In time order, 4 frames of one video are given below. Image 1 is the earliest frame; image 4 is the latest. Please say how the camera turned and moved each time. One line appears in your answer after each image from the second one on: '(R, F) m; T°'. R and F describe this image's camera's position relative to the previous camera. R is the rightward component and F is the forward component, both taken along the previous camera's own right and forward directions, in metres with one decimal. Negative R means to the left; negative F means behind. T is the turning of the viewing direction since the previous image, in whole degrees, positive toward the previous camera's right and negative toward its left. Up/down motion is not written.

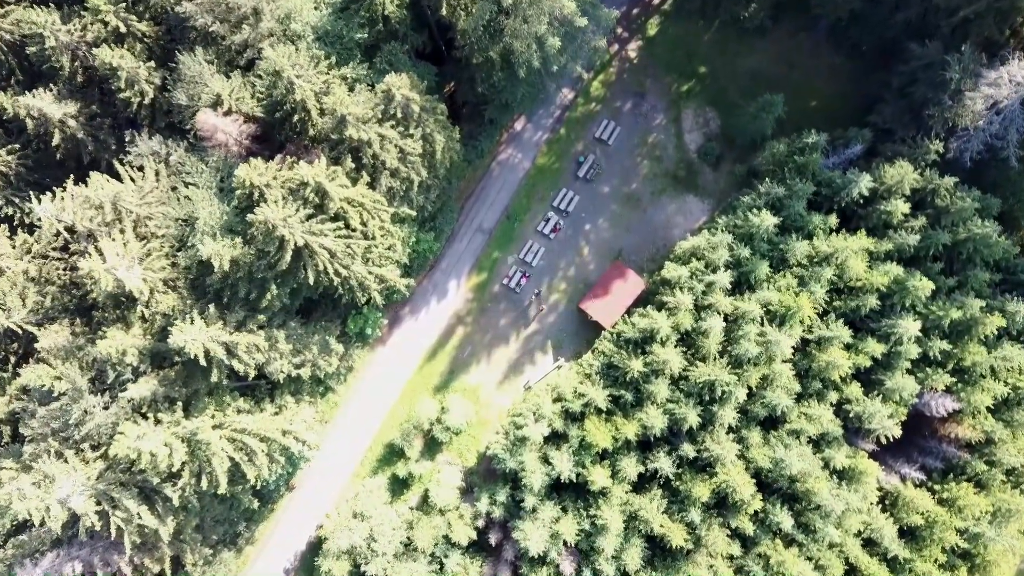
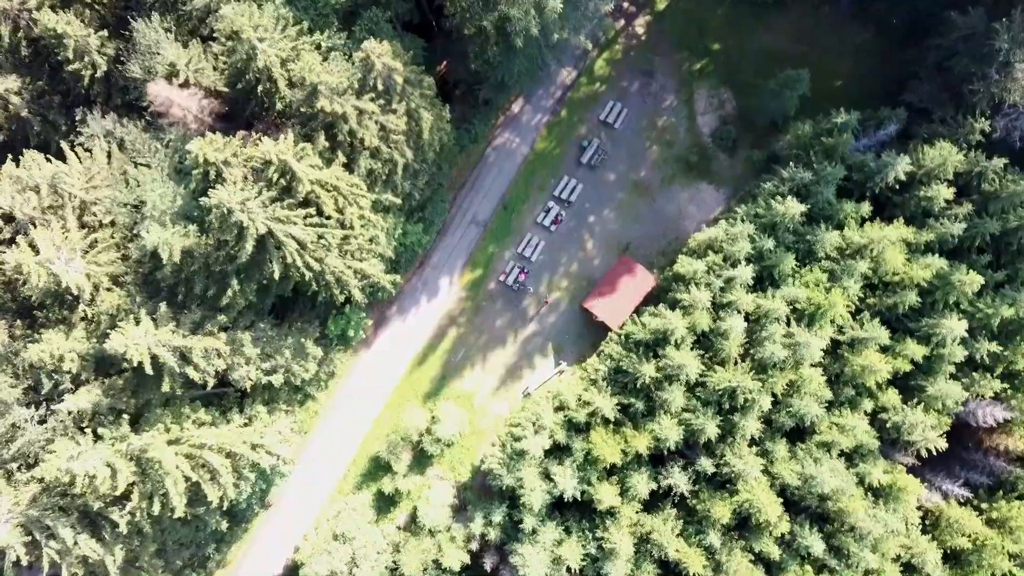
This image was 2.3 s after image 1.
(+0.1, +3.8) m; 0°
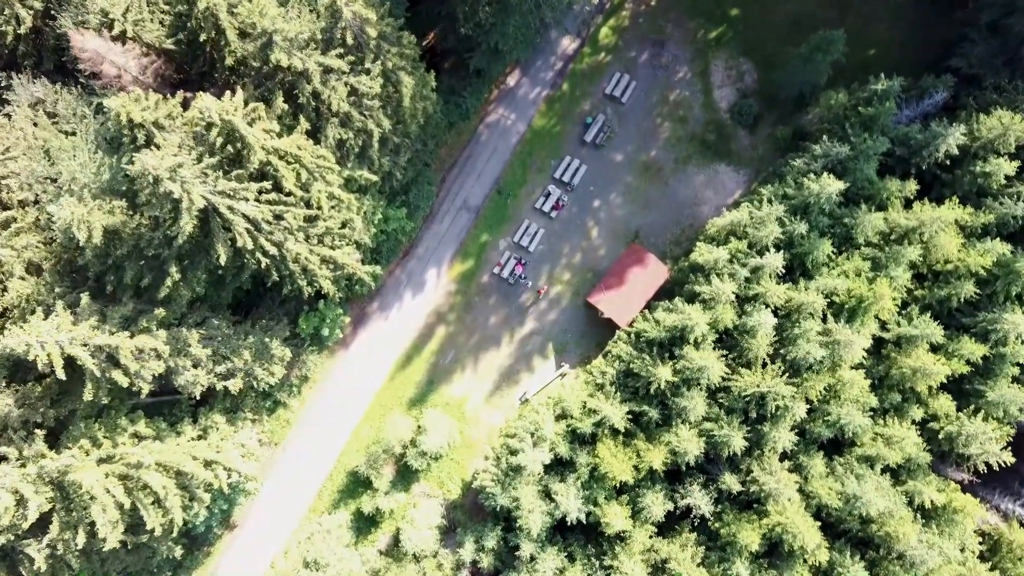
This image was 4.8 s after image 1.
(+0.2, +4.3) m; 0°
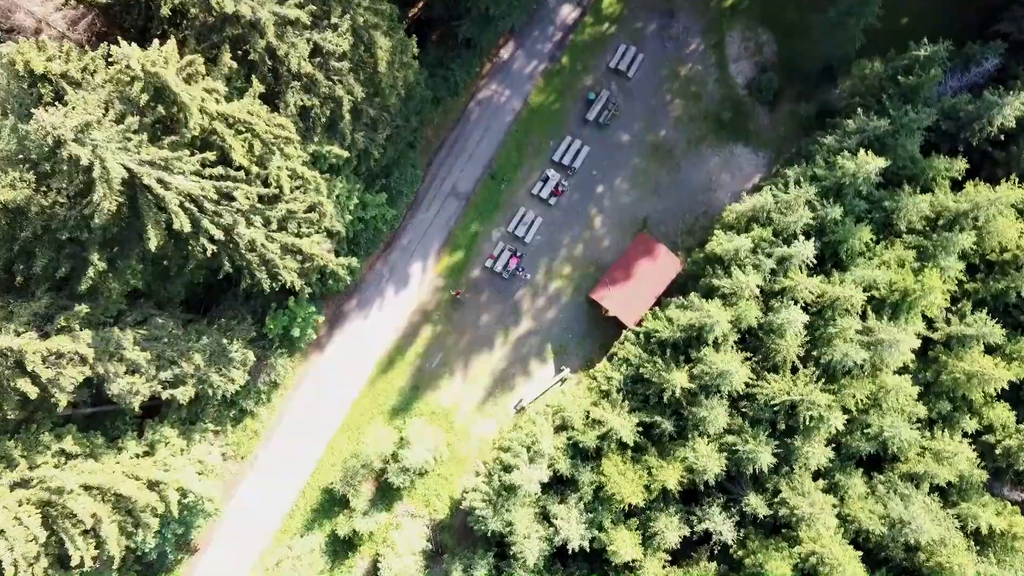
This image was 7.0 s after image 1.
(+0.3, +3.6) m; 0°
